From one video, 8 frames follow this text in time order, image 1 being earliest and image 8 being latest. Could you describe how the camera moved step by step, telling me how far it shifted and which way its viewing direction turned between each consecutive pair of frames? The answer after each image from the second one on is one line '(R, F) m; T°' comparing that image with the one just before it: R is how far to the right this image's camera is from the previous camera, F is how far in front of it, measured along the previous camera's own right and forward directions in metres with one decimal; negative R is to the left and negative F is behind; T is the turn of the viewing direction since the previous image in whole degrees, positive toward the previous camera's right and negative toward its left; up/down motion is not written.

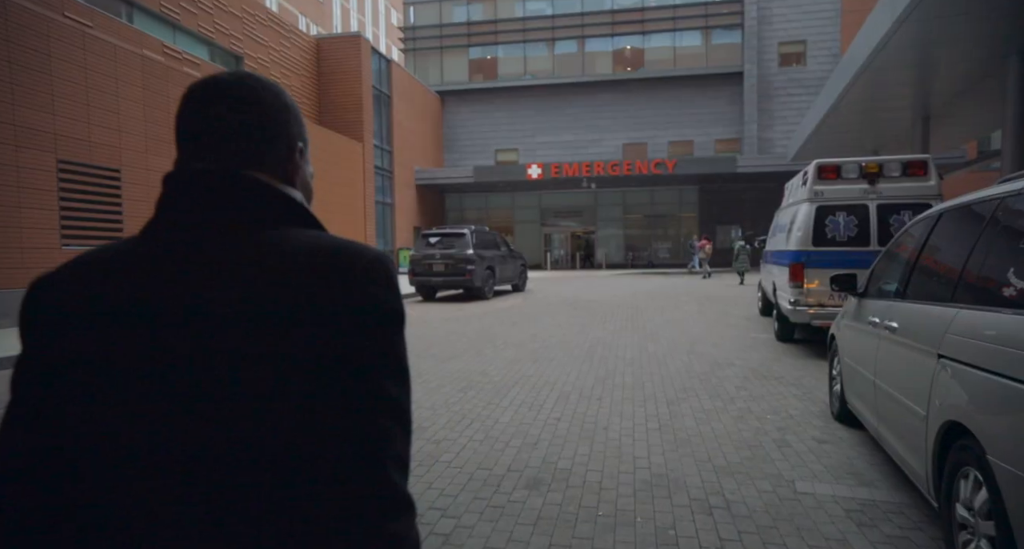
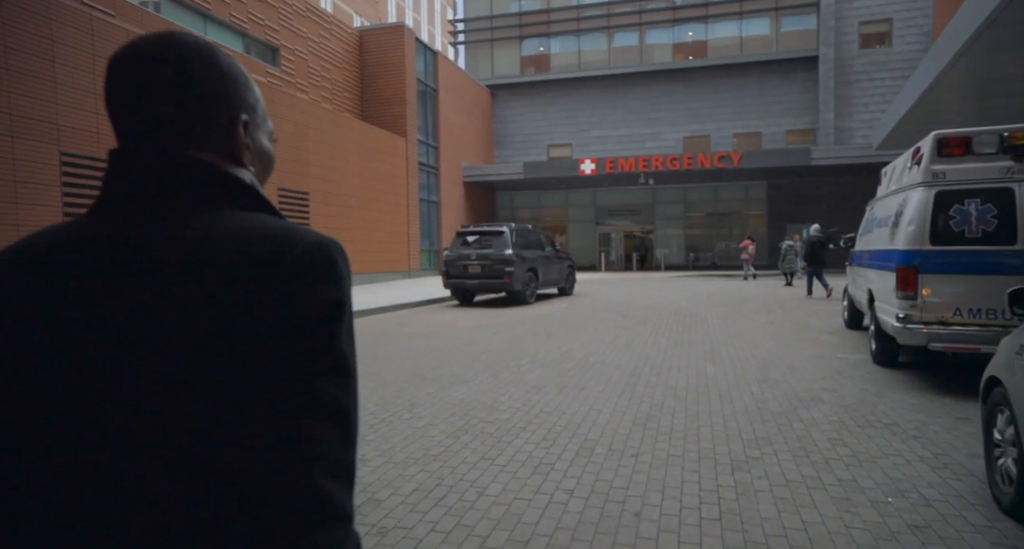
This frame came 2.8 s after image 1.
(+0.4, +1.7) m; -6°
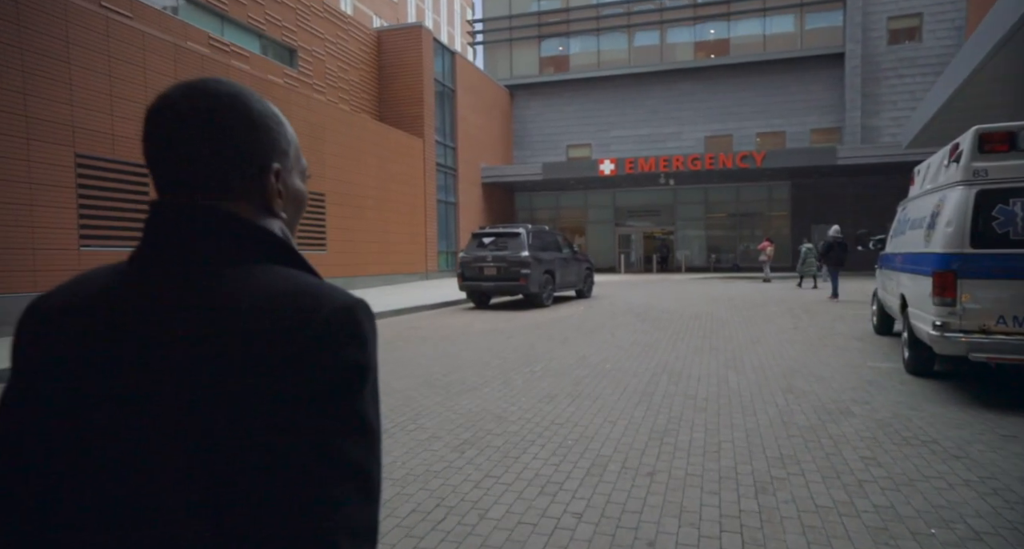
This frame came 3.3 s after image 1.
(+0.1, +0.3) m; -2°
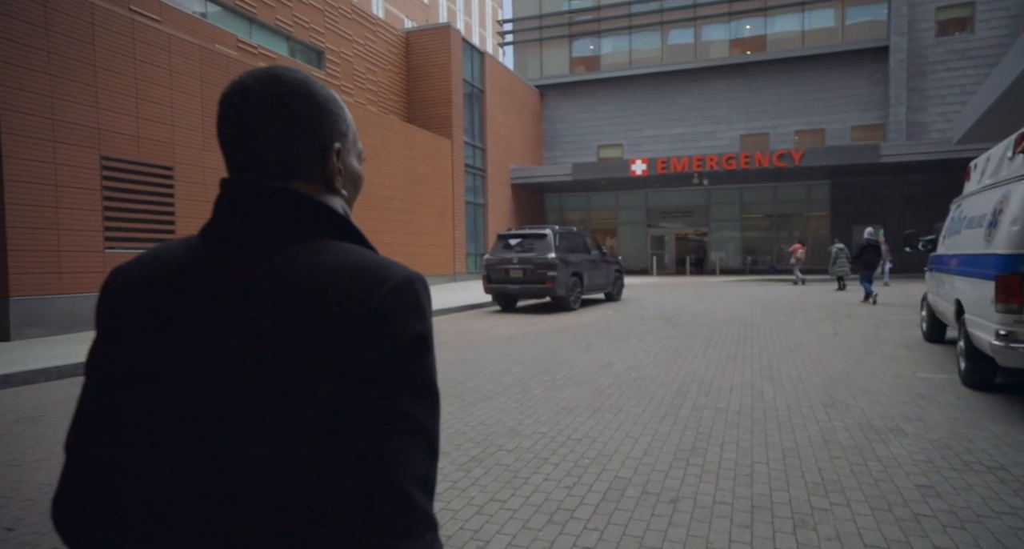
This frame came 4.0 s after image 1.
(+0.2, +0.4) m; -3°
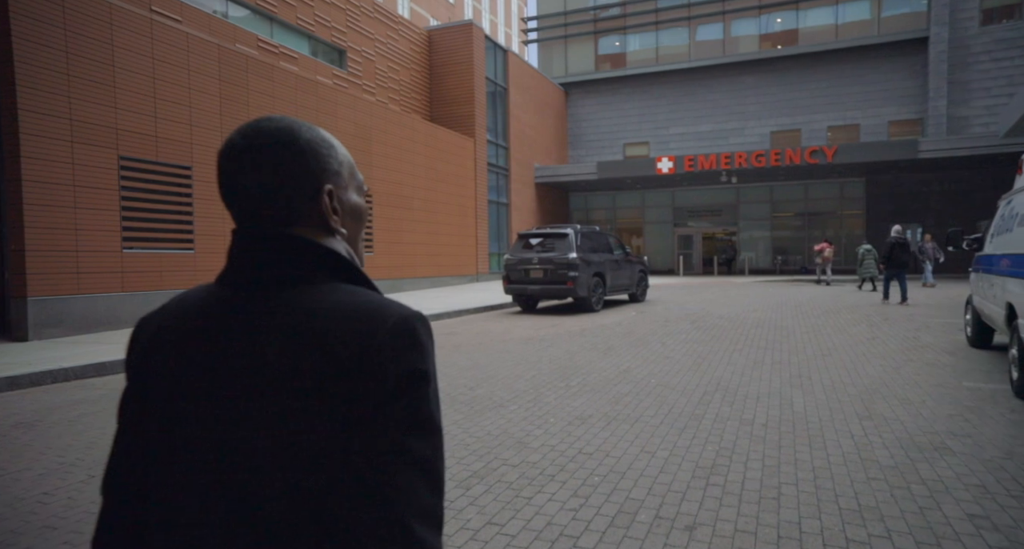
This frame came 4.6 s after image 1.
(+0.2, +0.4) m; -3°
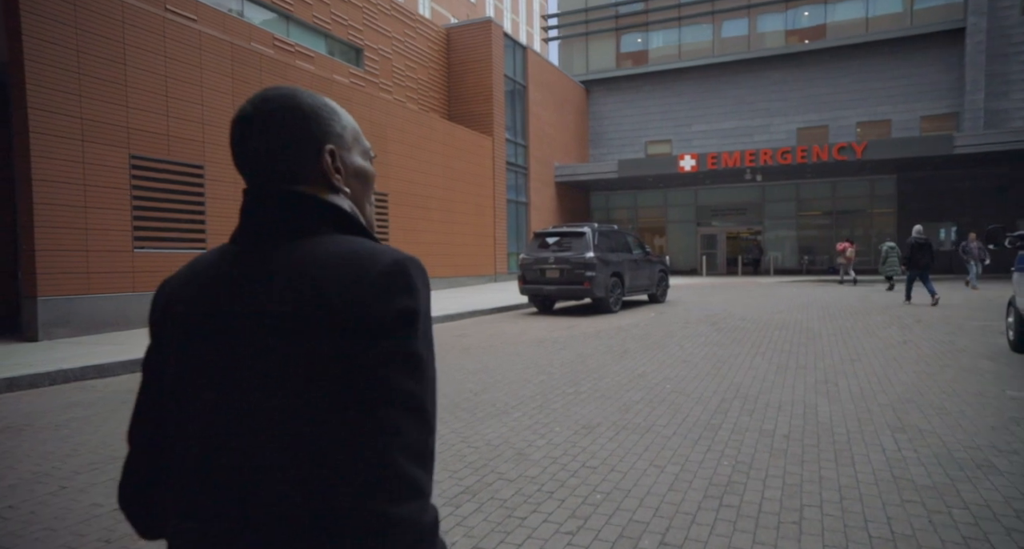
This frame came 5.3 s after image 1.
(+0.2, +0.3) m; -2°
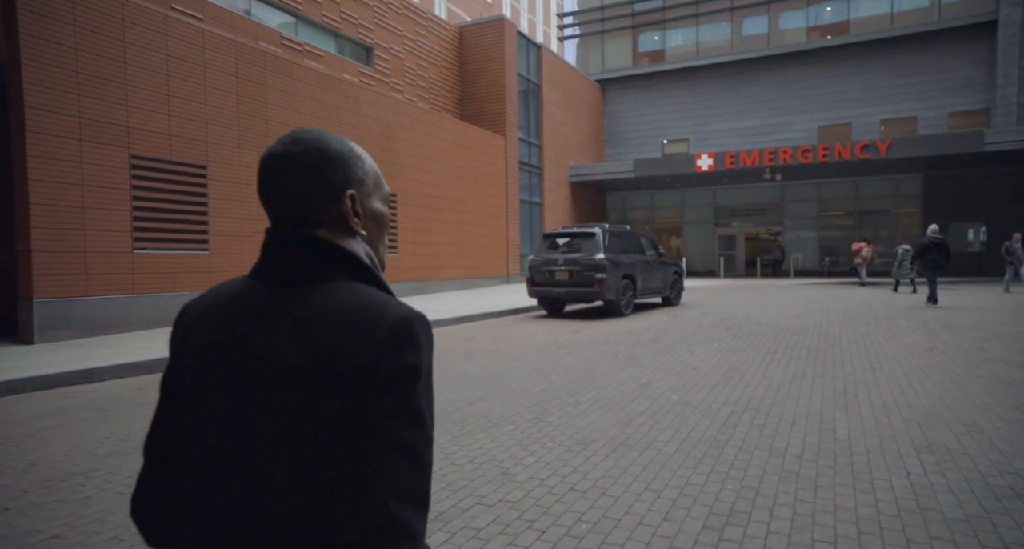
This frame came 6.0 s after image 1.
(+0.3, +0.4) m; -2°
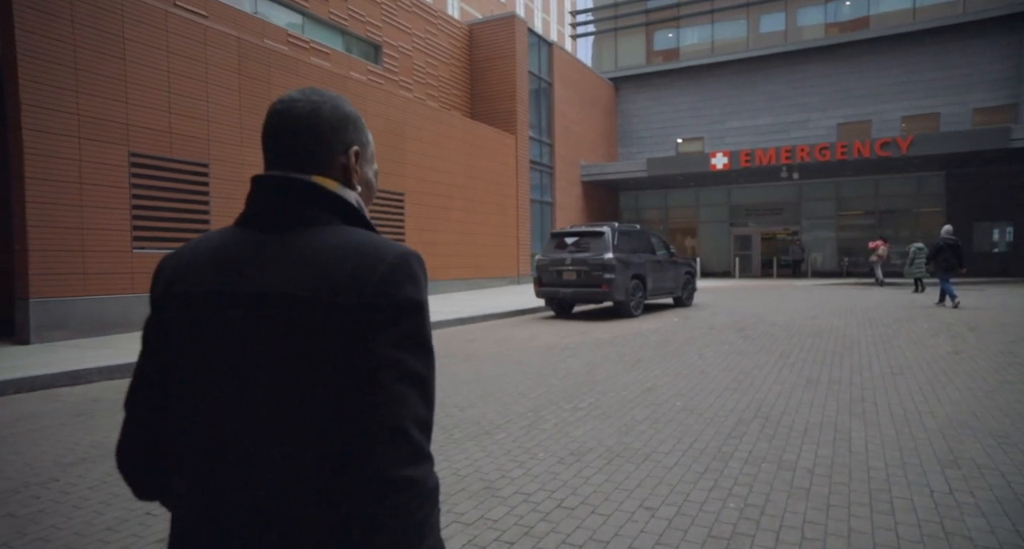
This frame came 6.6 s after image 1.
(+0.2, +0.3) m; -1°
